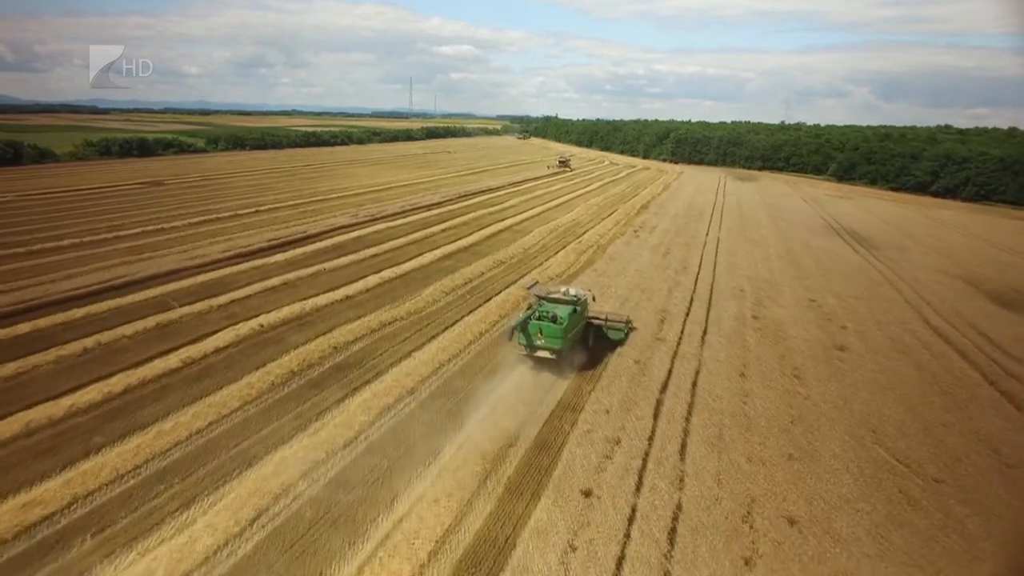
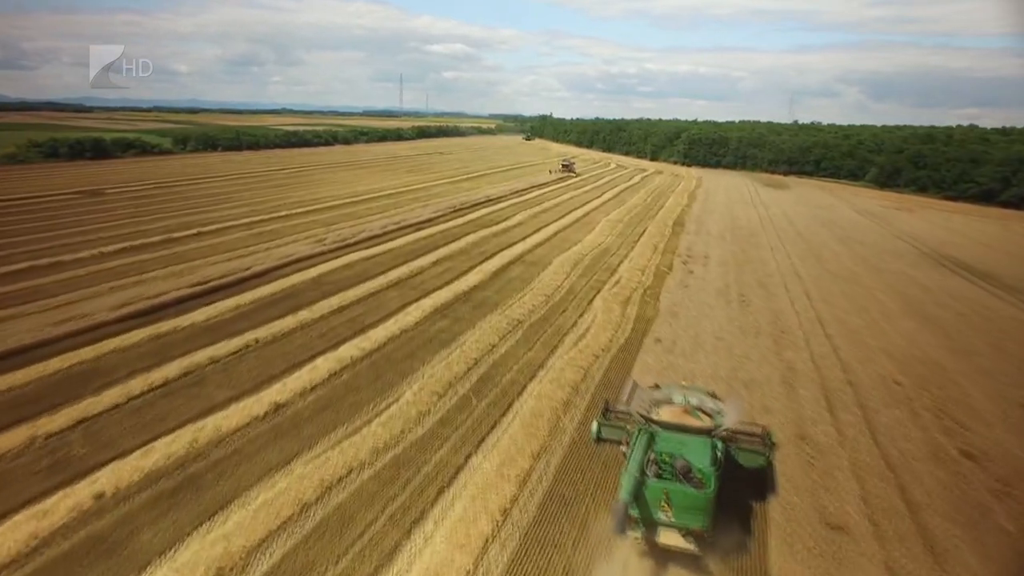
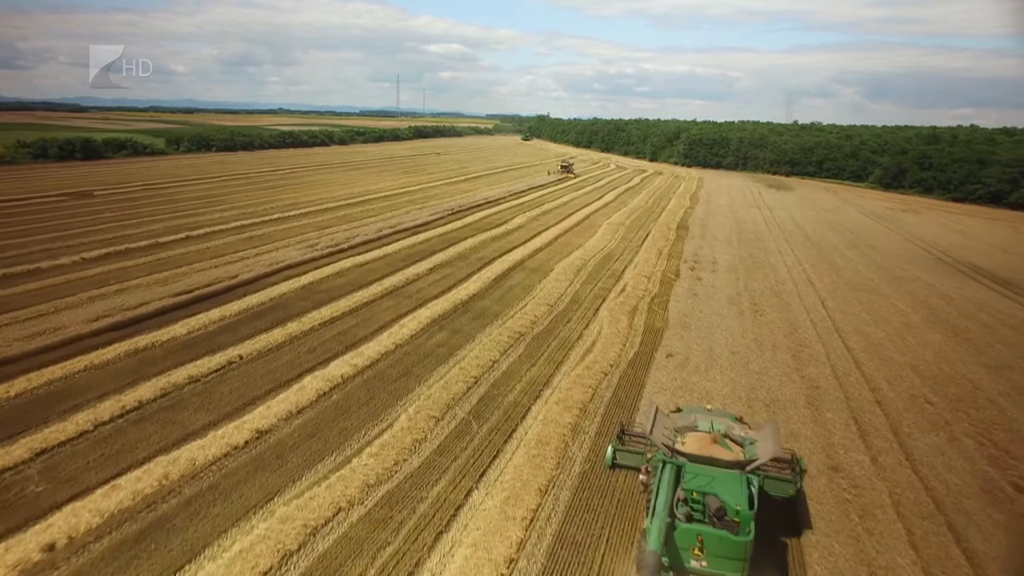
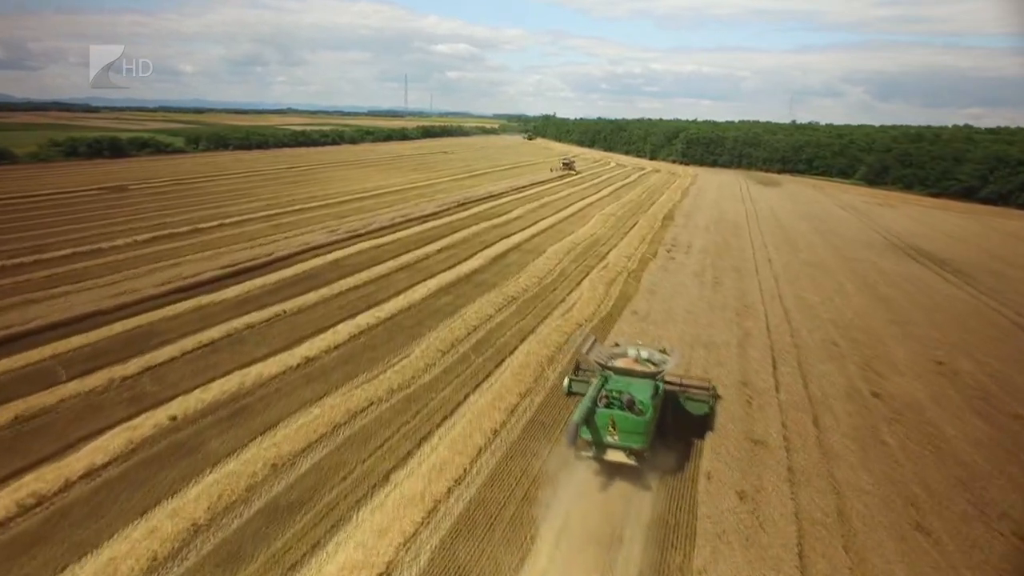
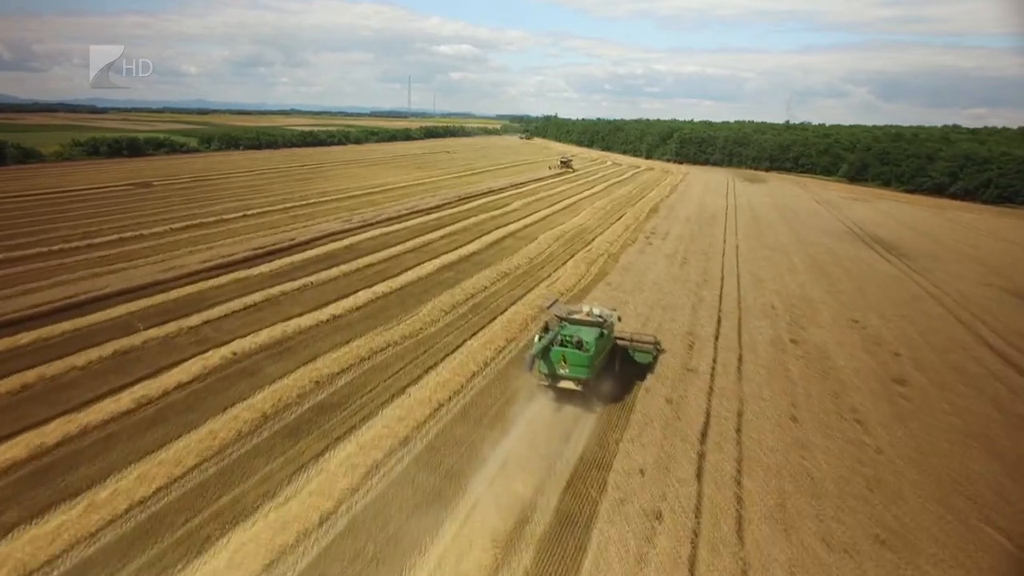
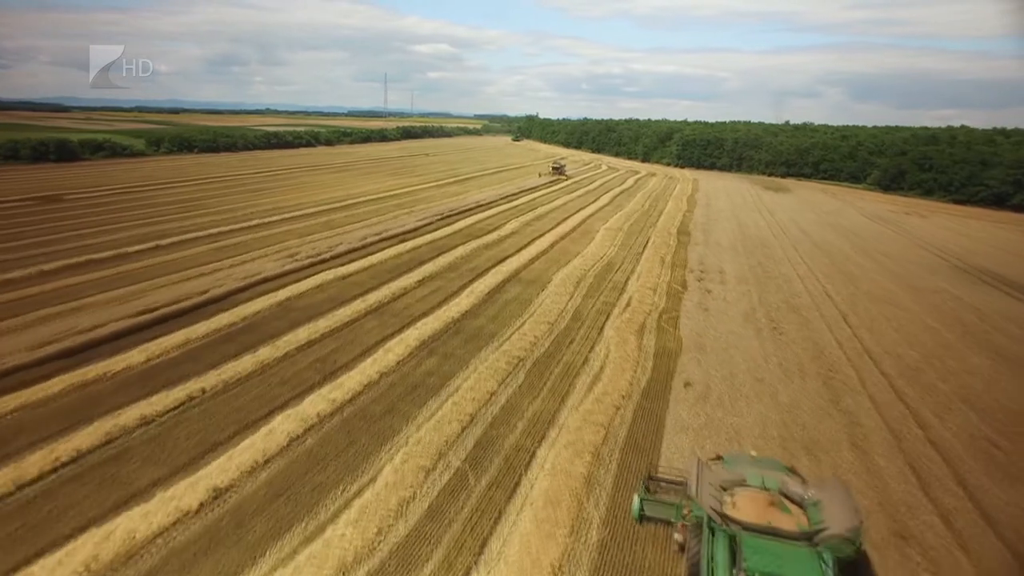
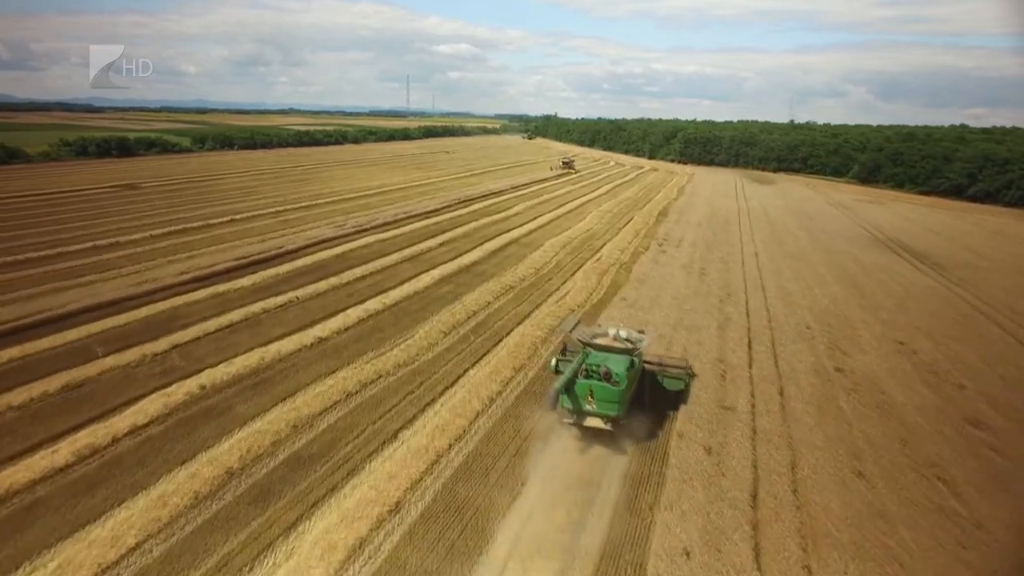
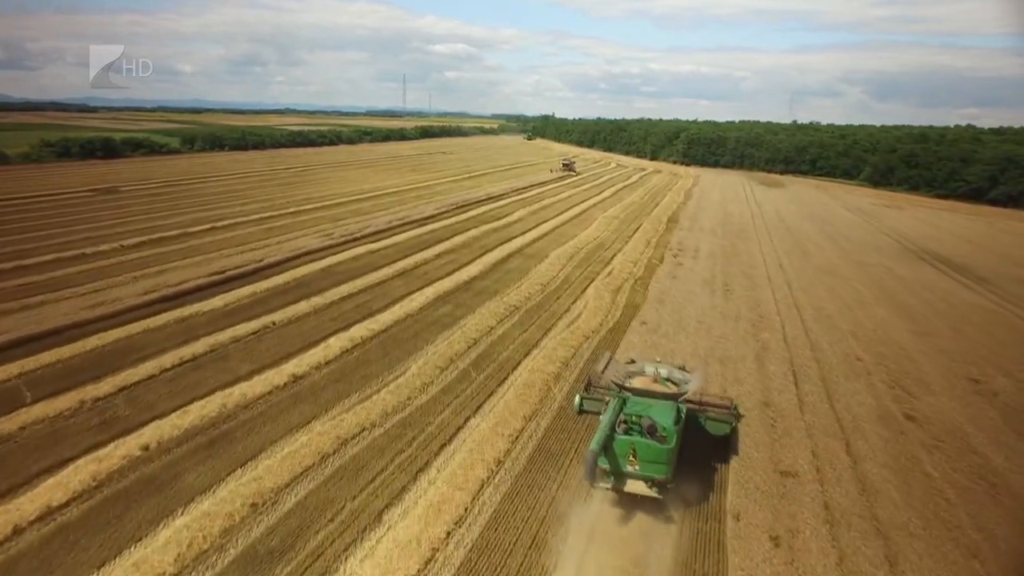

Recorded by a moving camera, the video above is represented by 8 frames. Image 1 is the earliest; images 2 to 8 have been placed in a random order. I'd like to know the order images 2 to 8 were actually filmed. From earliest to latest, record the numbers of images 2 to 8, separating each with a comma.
5, 7, 4, 8, 2, 3, 6
